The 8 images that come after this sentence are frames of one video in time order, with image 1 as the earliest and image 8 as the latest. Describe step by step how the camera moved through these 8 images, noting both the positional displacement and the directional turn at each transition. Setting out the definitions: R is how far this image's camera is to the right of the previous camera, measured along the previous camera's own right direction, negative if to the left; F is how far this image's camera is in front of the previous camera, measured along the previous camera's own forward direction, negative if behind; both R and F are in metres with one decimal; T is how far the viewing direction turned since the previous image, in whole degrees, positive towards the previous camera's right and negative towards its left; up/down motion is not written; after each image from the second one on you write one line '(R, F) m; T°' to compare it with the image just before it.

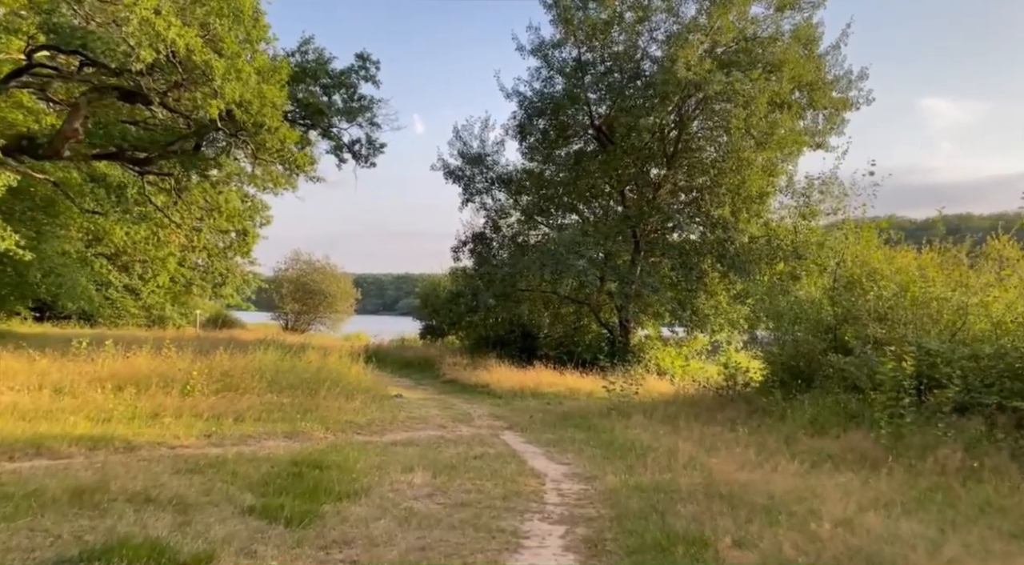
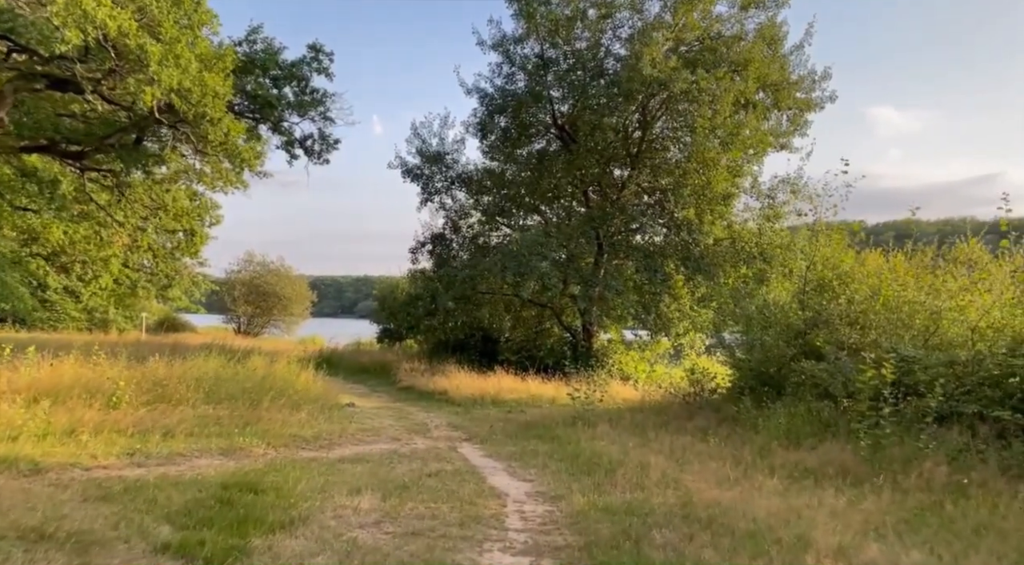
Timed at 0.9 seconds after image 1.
(0.0, +0.6) m; +3°
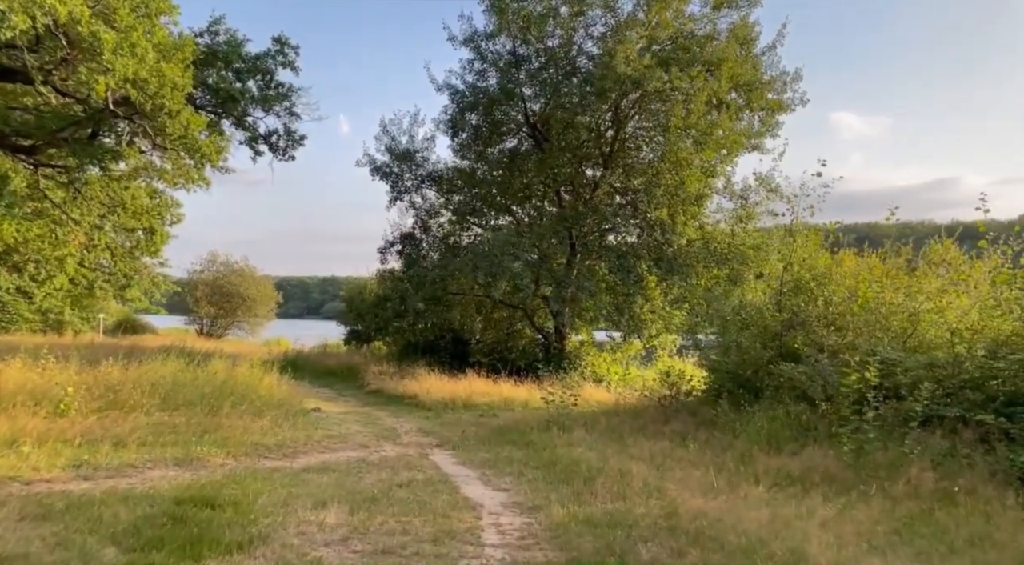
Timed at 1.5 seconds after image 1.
(-0.1, +0.3) m; +3°
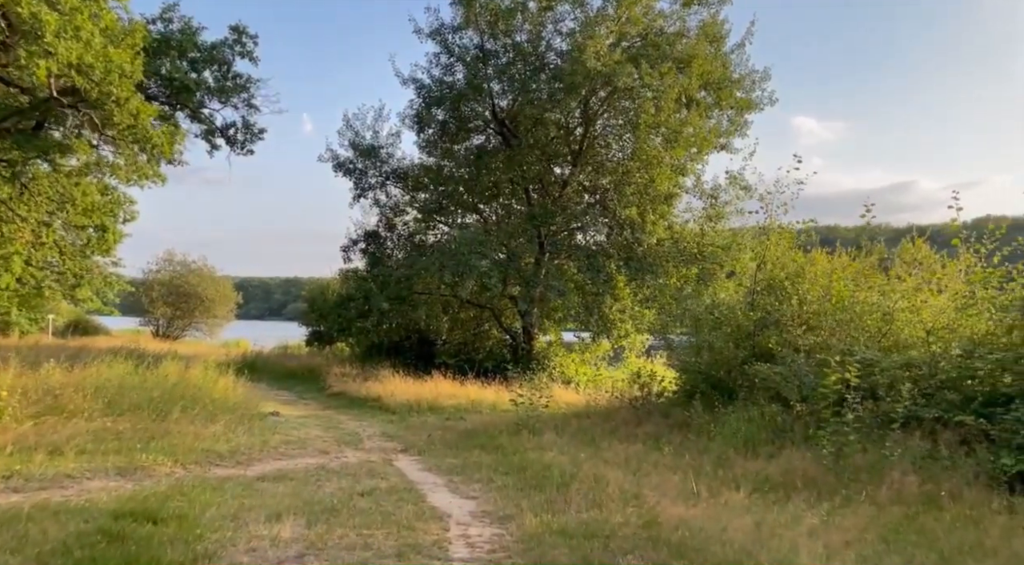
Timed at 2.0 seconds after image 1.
(0.0, +0.4) m; +3°
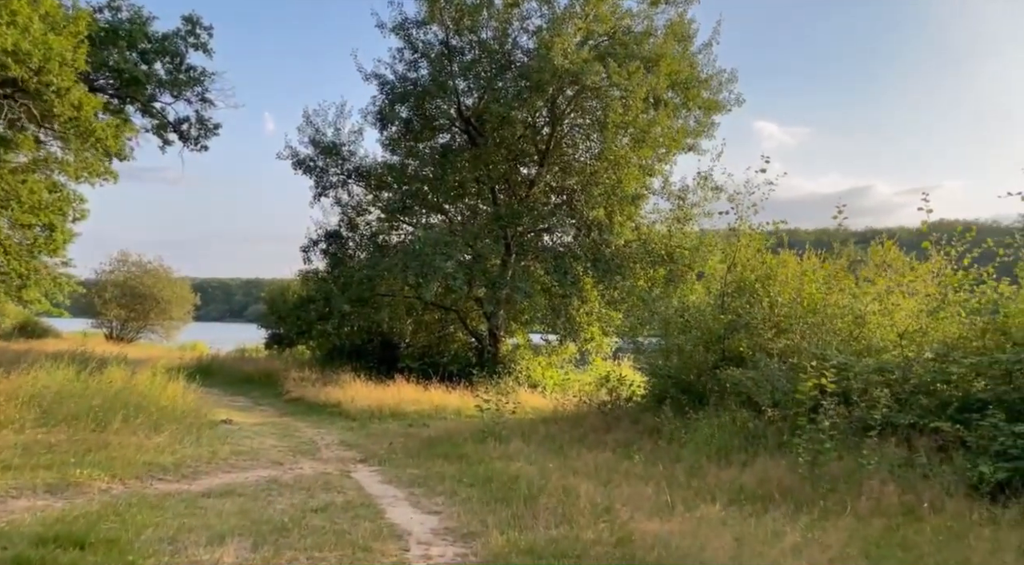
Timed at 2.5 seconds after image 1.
(0.0, +0.4) m; +3°
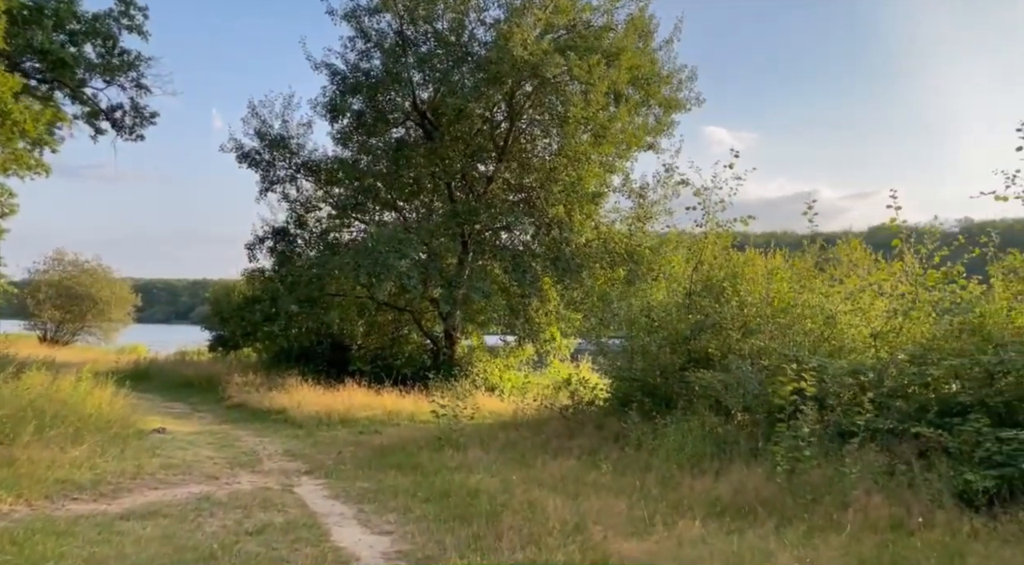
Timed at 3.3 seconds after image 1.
(0.0, +0.6) m; +4°
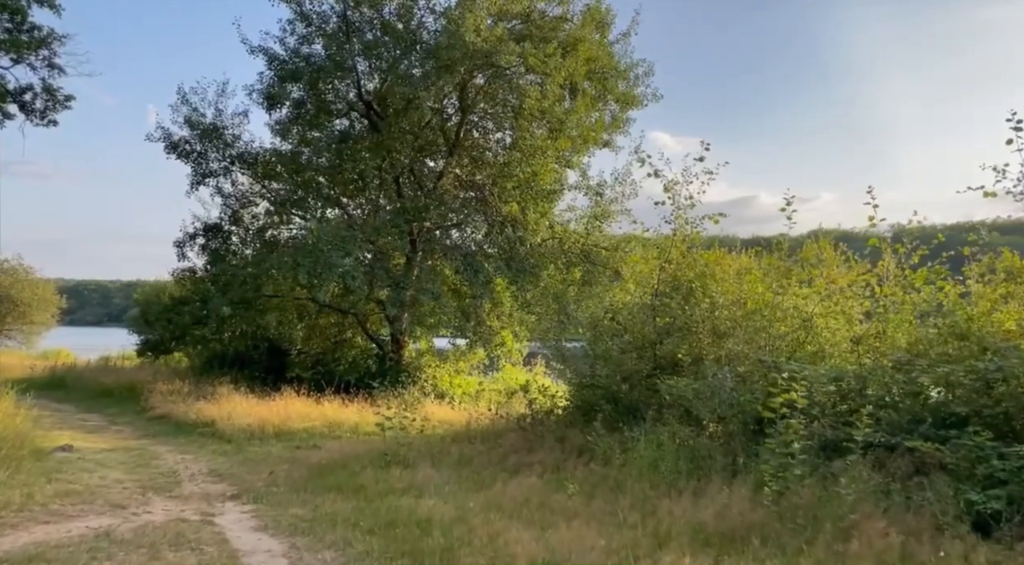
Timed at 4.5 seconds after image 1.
(-0.1, +0.8) m; +4°
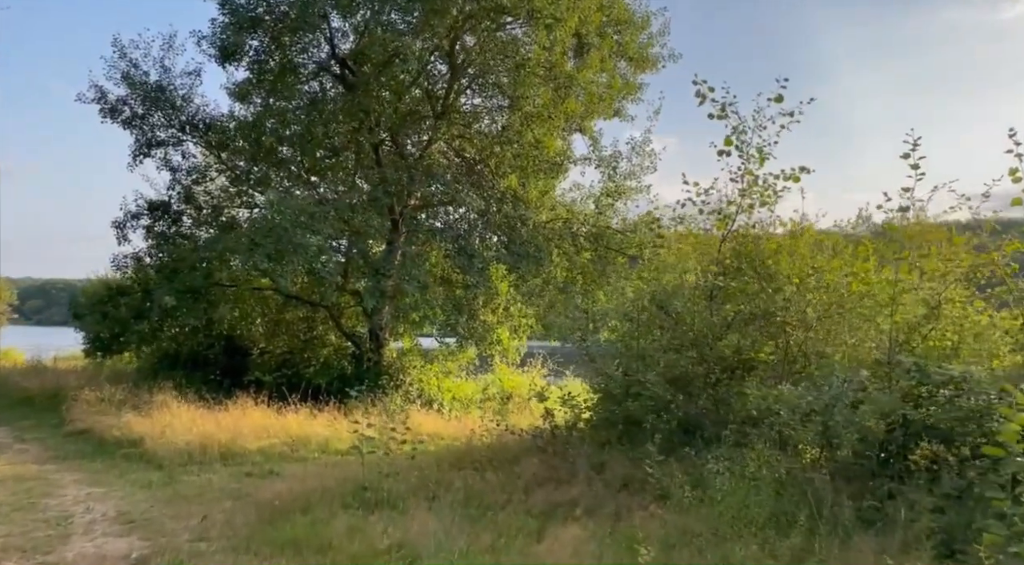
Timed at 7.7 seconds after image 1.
(-0.4, +2.2) m; +2°
